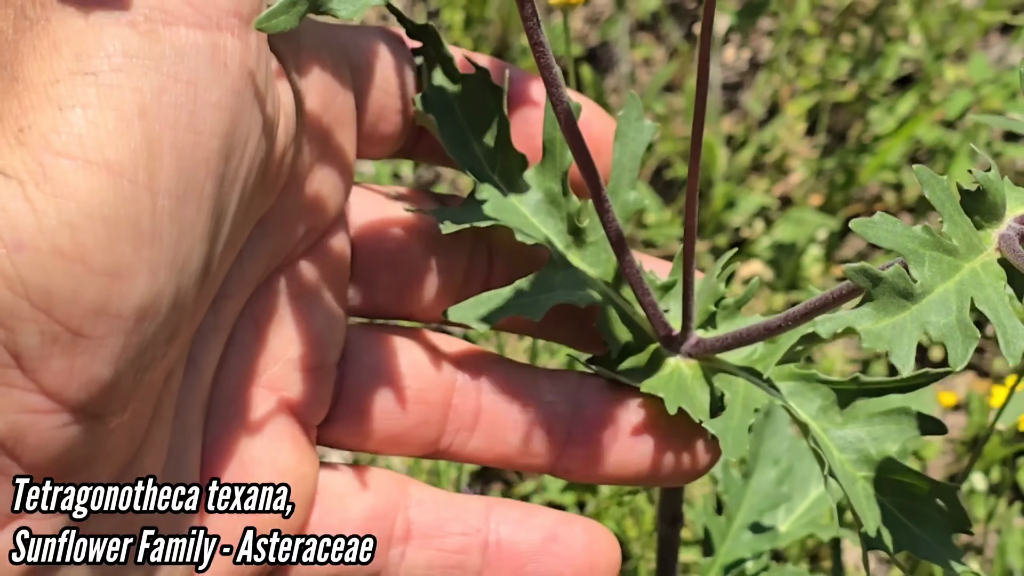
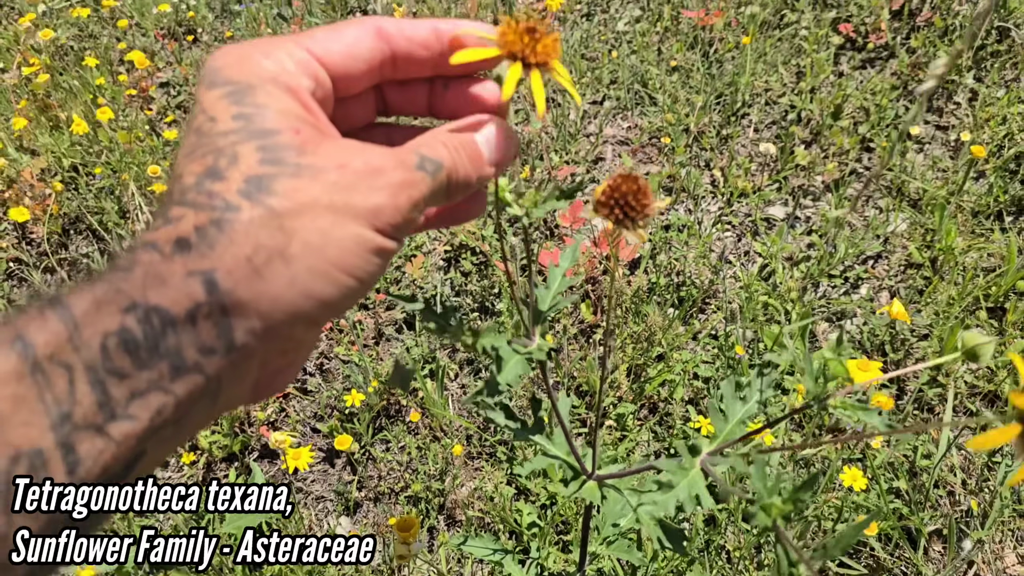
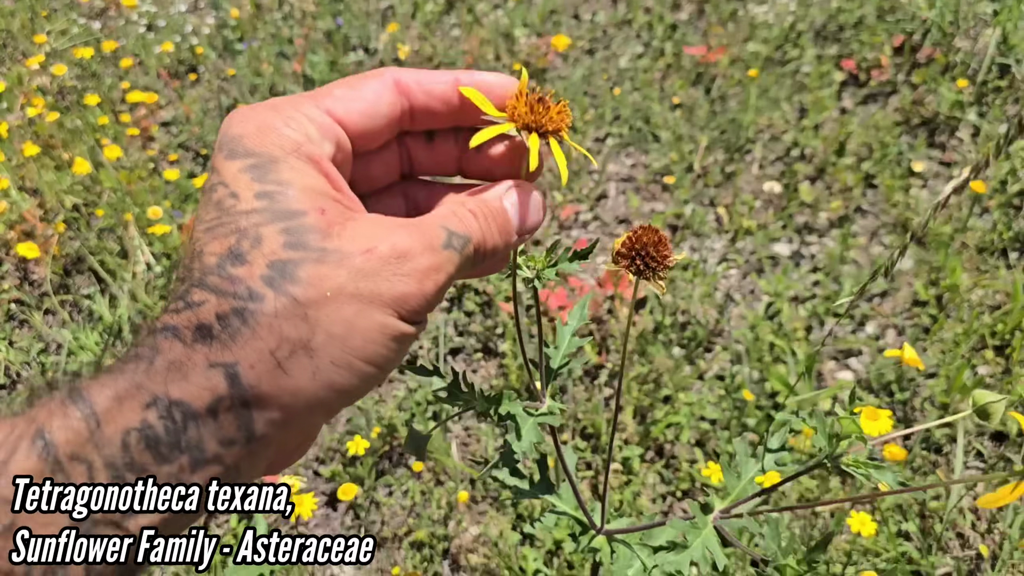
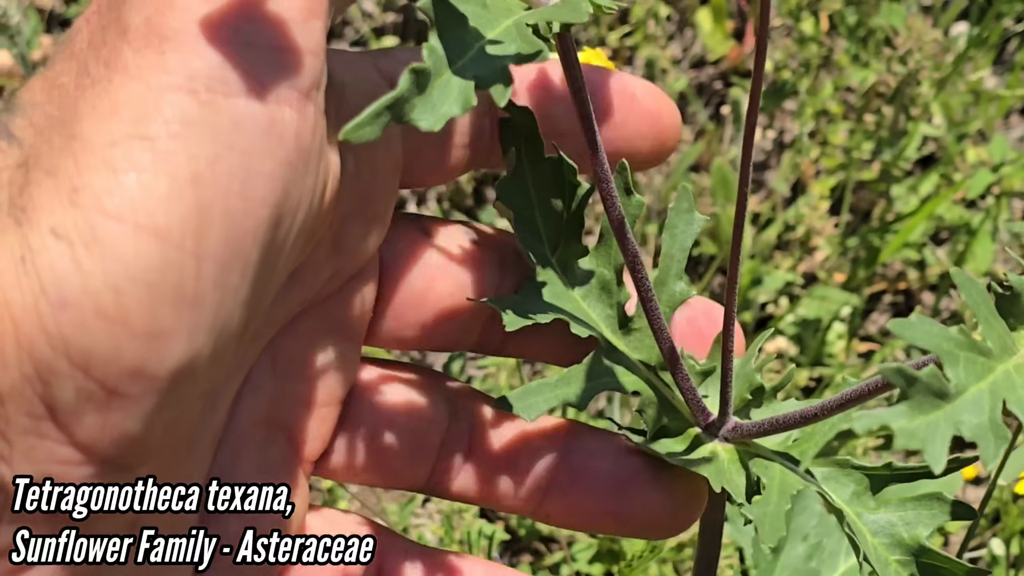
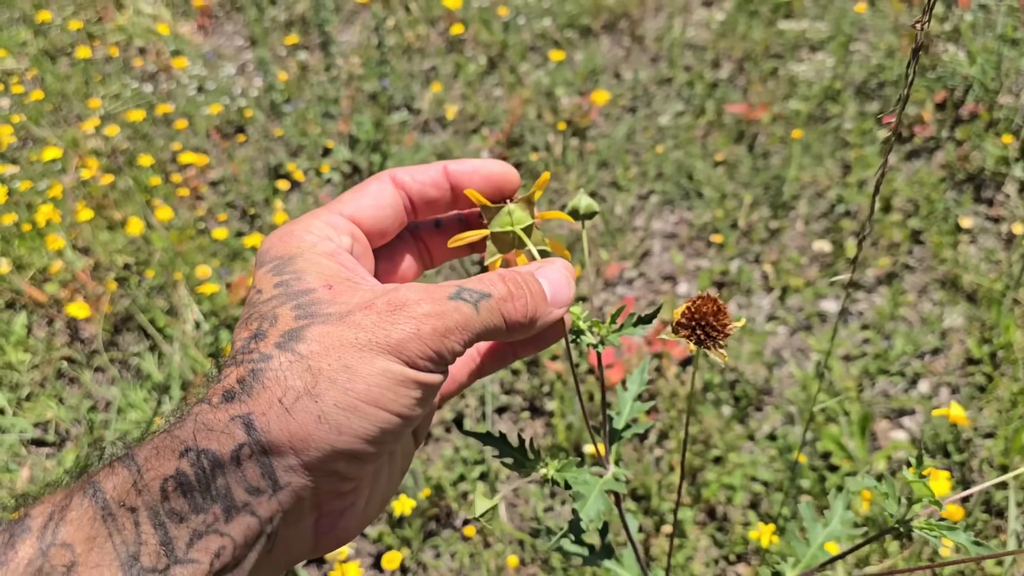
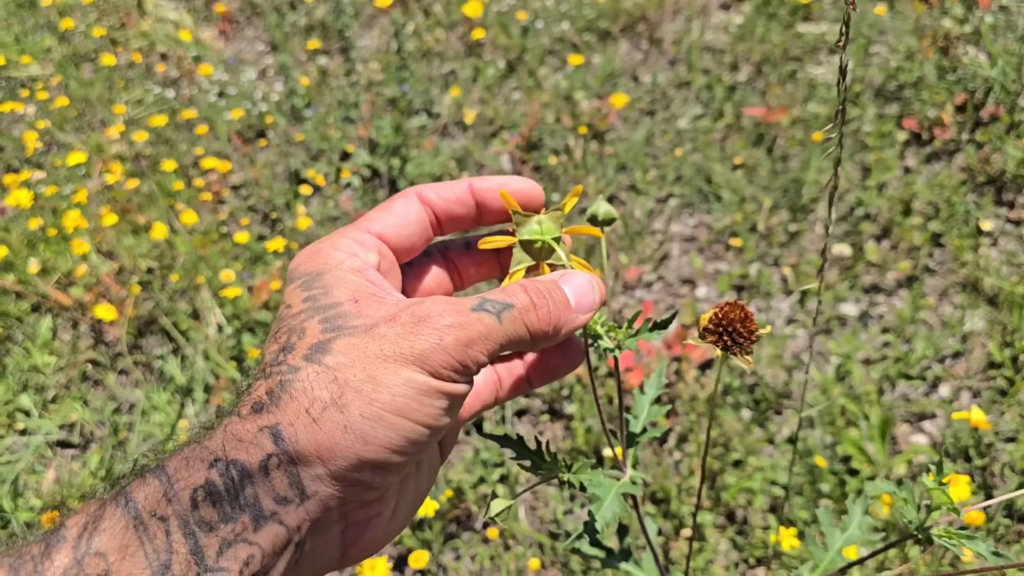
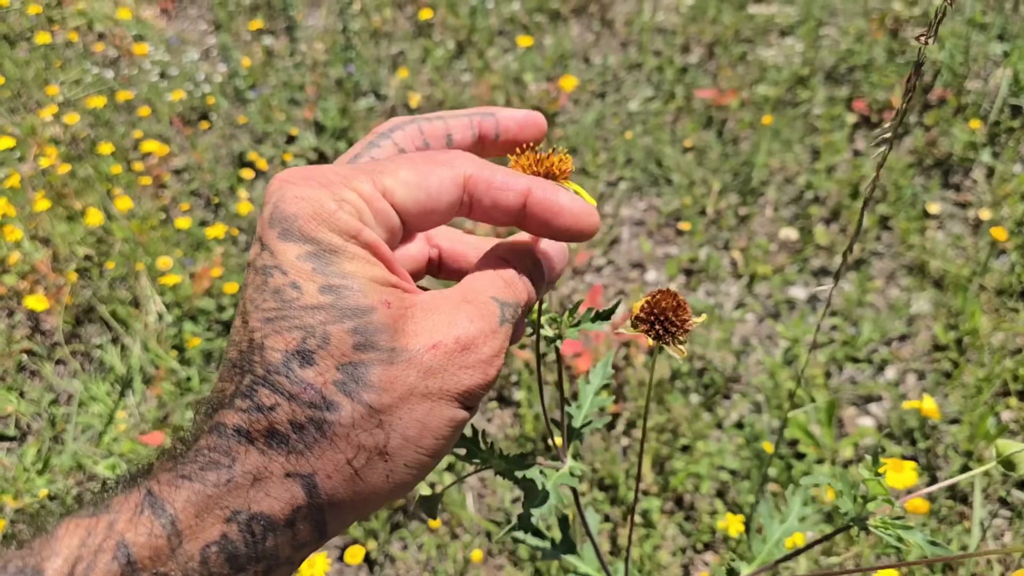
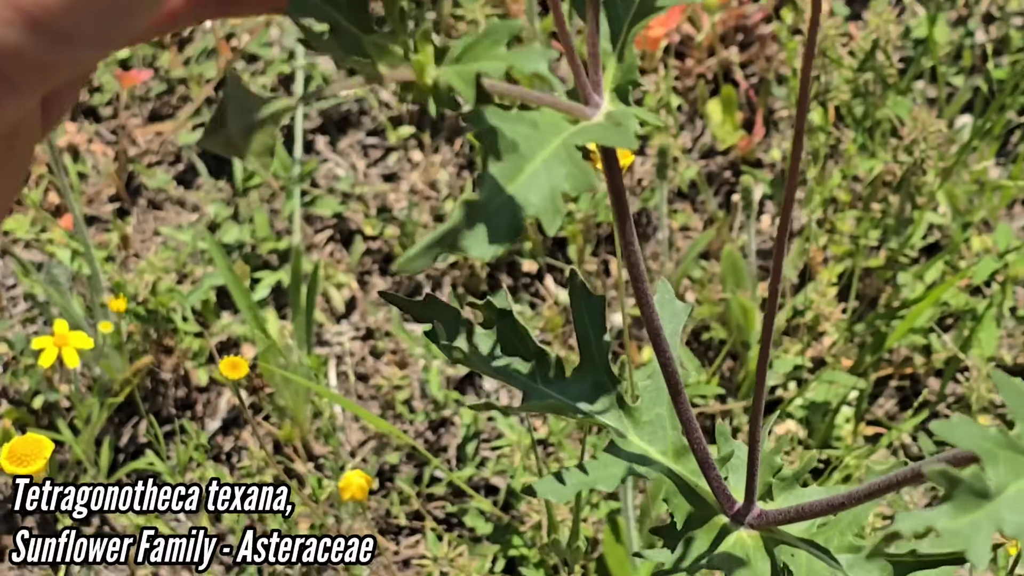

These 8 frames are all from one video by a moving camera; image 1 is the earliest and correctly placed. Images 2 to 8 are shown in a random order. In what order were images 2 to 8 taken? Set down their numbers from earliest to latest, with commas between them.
4, 8, 2, 3, 7, 5, 6
